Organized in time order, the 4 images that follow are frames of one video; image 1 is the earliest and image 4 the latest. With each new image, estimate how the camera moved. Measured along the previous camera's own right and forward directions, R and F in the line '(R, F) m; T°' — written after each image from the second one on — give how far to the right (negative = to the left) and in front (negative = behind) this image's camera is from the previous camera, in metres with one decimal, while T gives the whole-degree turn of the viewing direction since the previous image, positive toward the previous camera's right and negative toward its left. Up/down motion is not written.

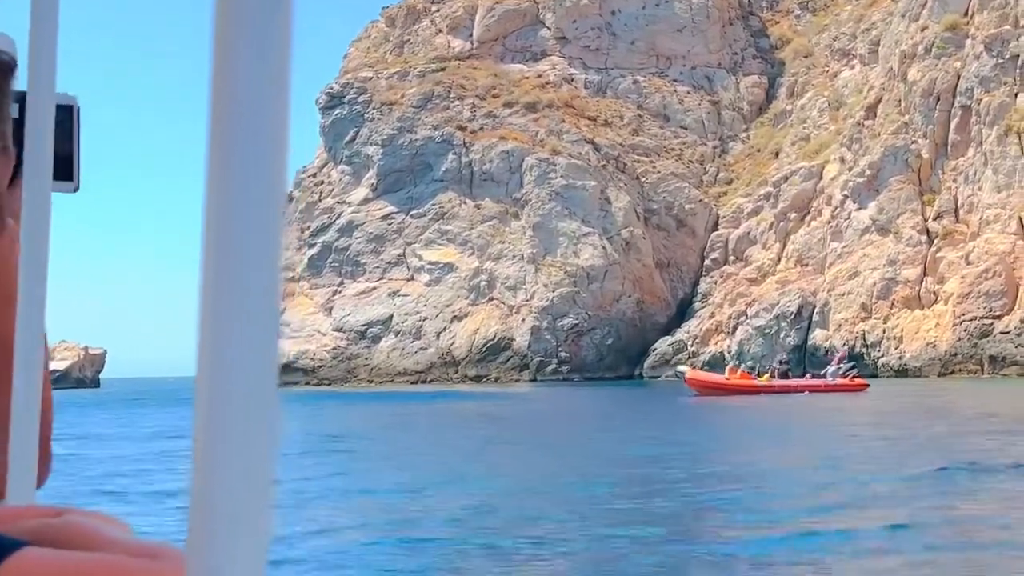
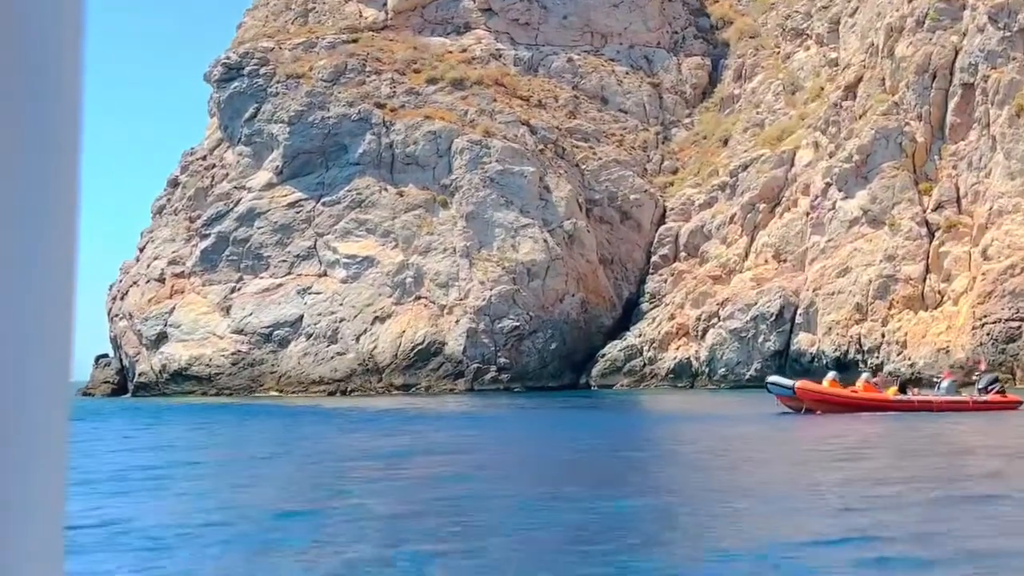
(-3.5, +8.4) m; +6°
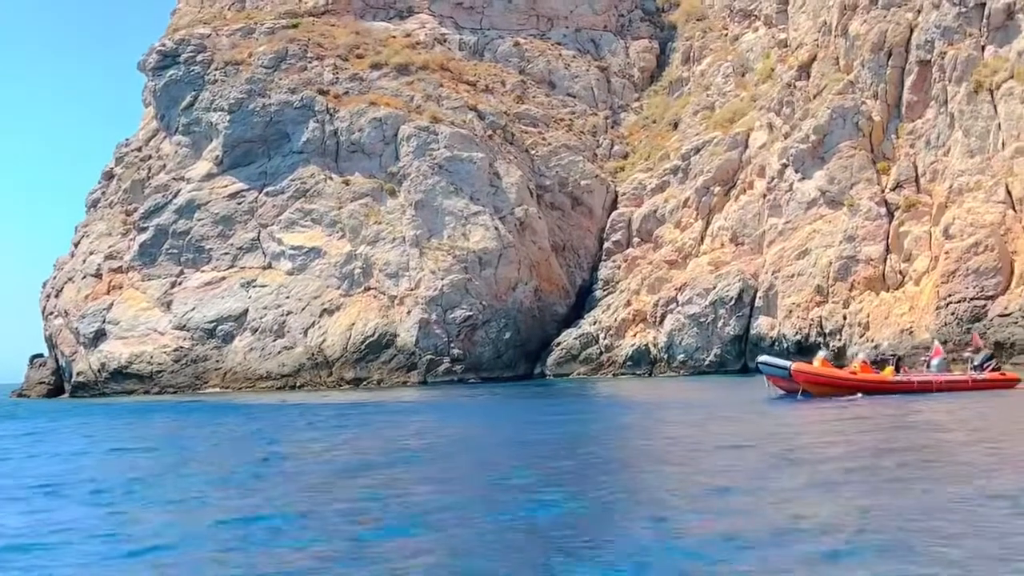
(-0.7, +1.4) m; +3°
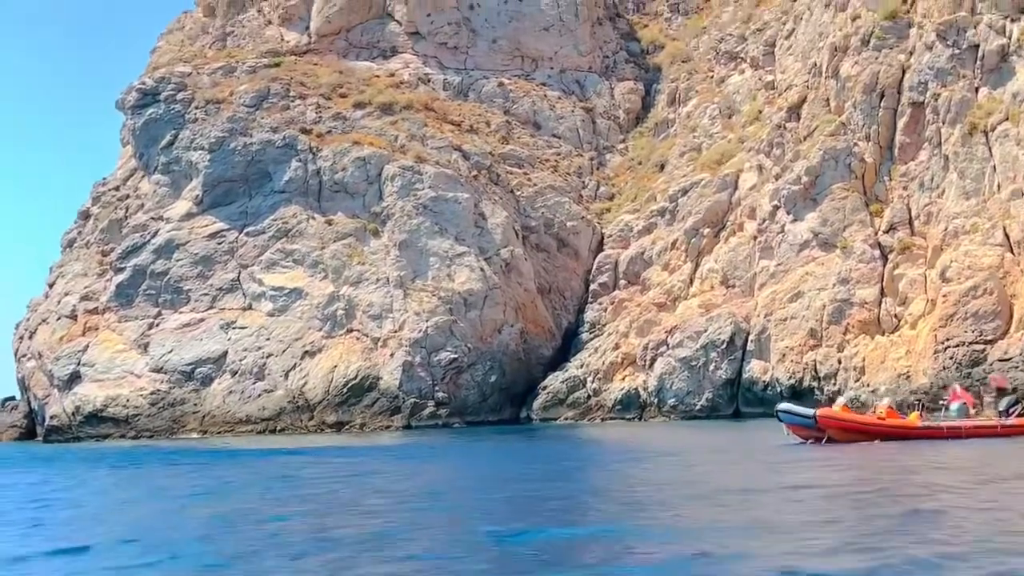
(-0.6, +1.1) m; +1°
